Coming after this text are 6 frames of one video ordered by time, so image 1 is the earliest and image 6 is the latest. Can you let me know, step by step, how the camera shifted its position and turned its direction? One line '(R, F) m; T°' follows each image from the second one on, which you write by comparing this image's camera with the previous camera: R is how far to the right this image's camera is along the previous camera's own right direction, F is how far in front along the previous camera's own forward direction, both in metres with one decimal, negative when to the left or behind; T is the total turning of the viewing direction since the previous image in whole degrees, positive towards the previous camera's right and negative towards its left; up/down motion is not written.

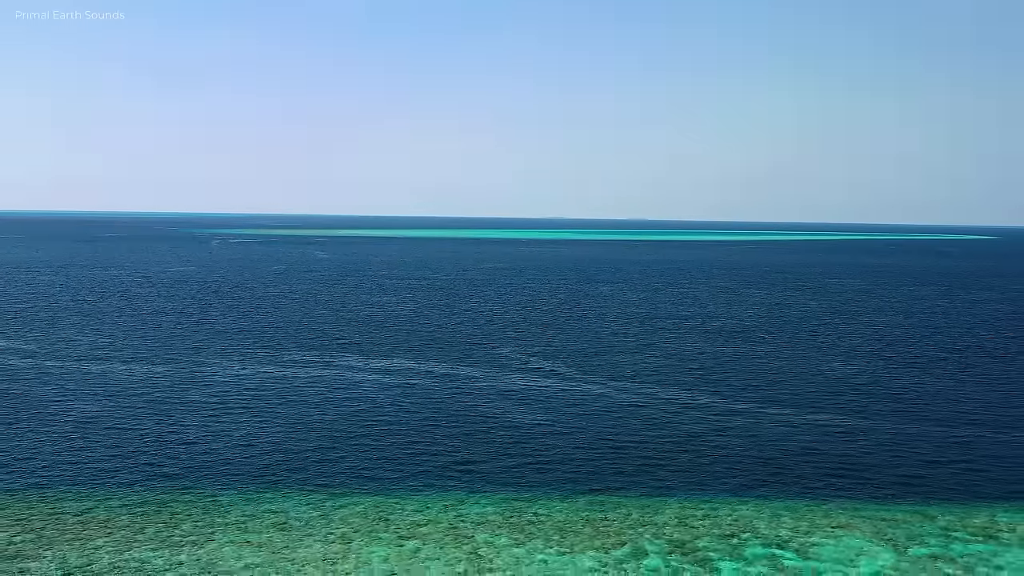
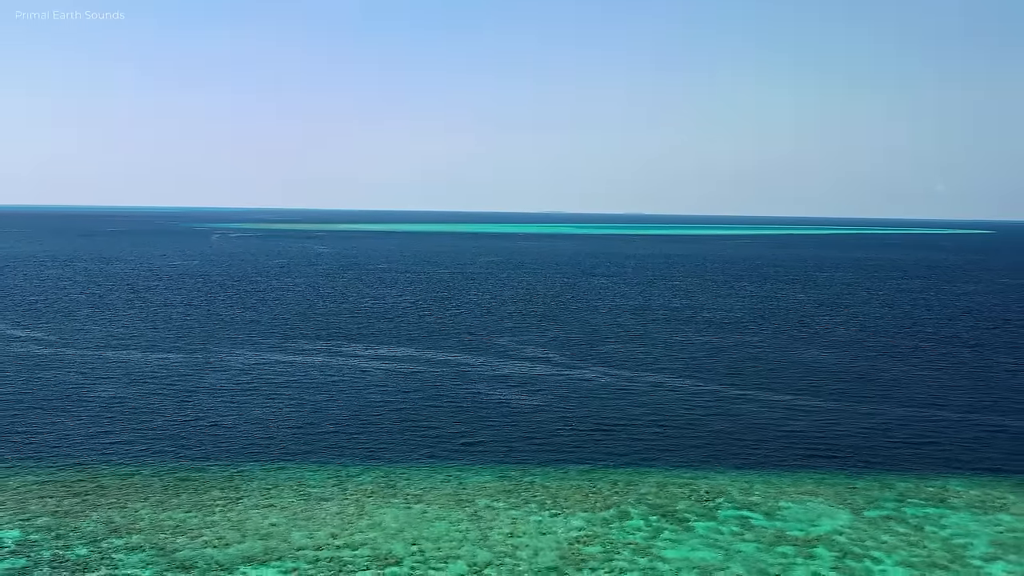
(0.0, -2.1) m; 0°
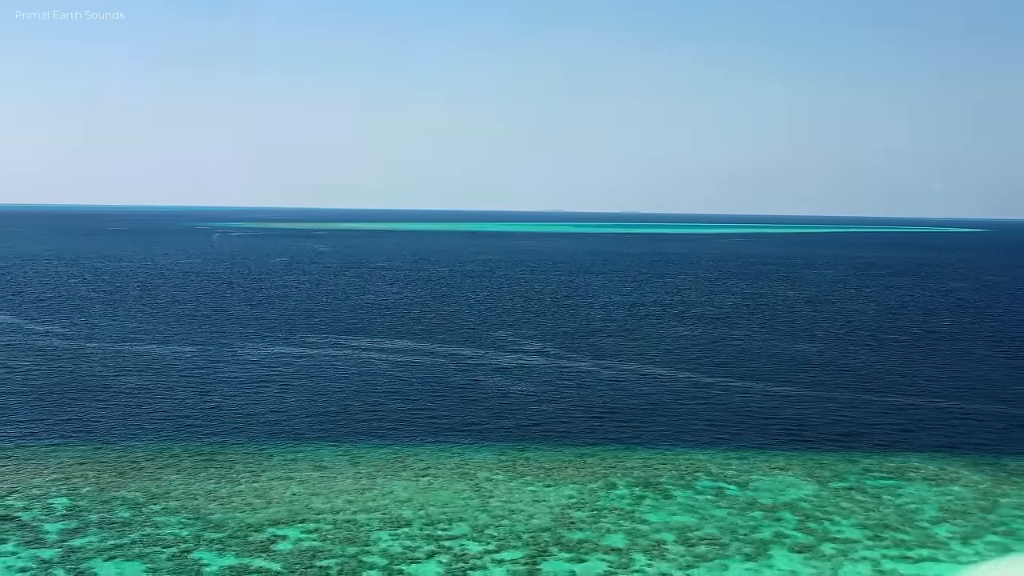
(0.0, -2.2) m; 0°
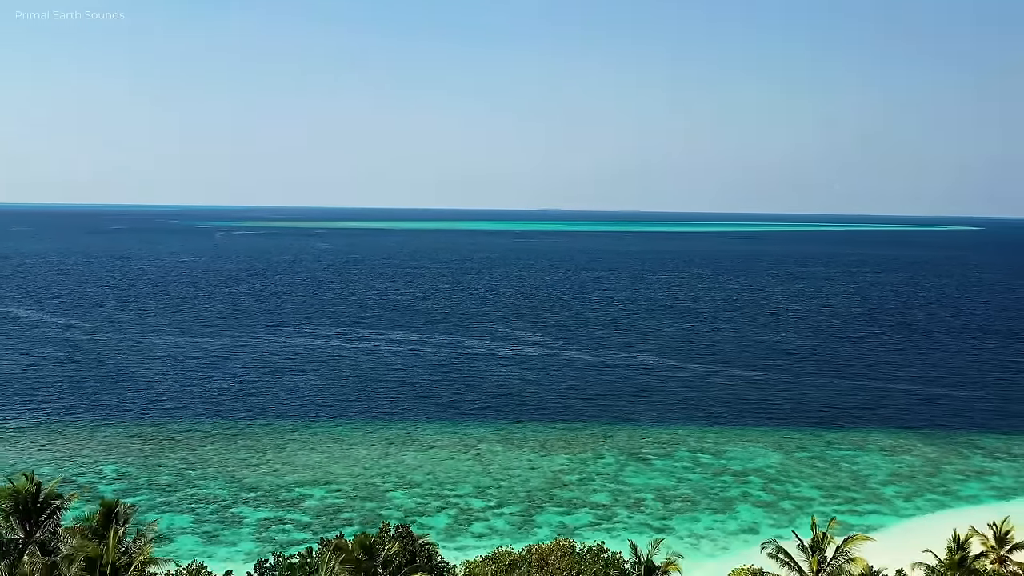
(0.0, -2.7) m; 0°
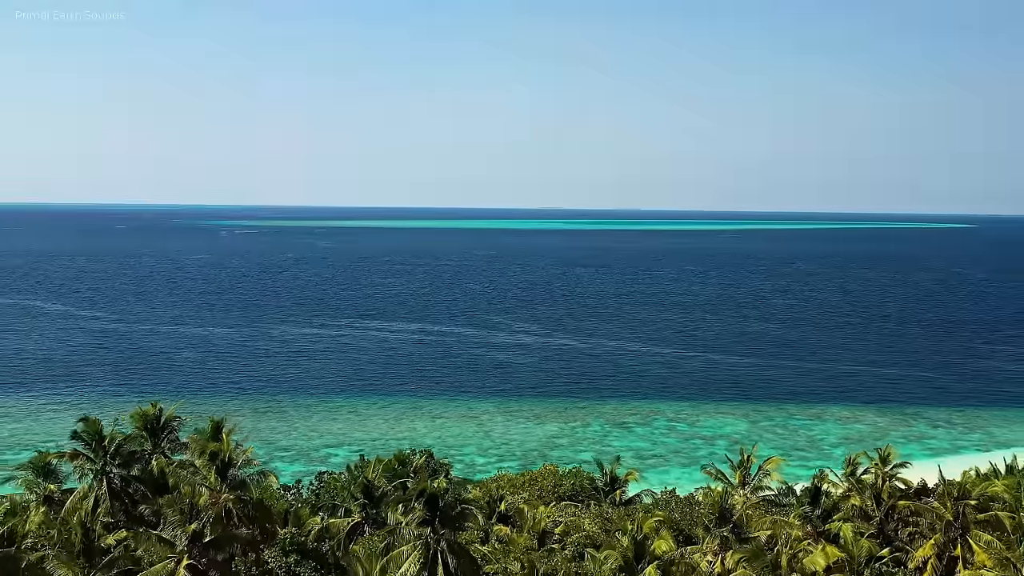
(0.0, -3.5) m; 0°
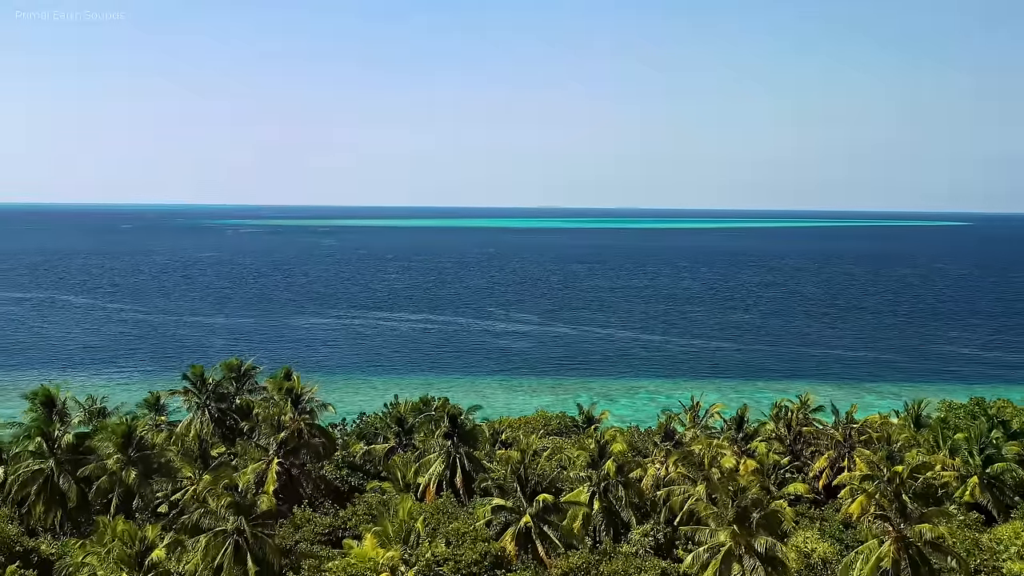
(0.0, -4.0) m; 0°
